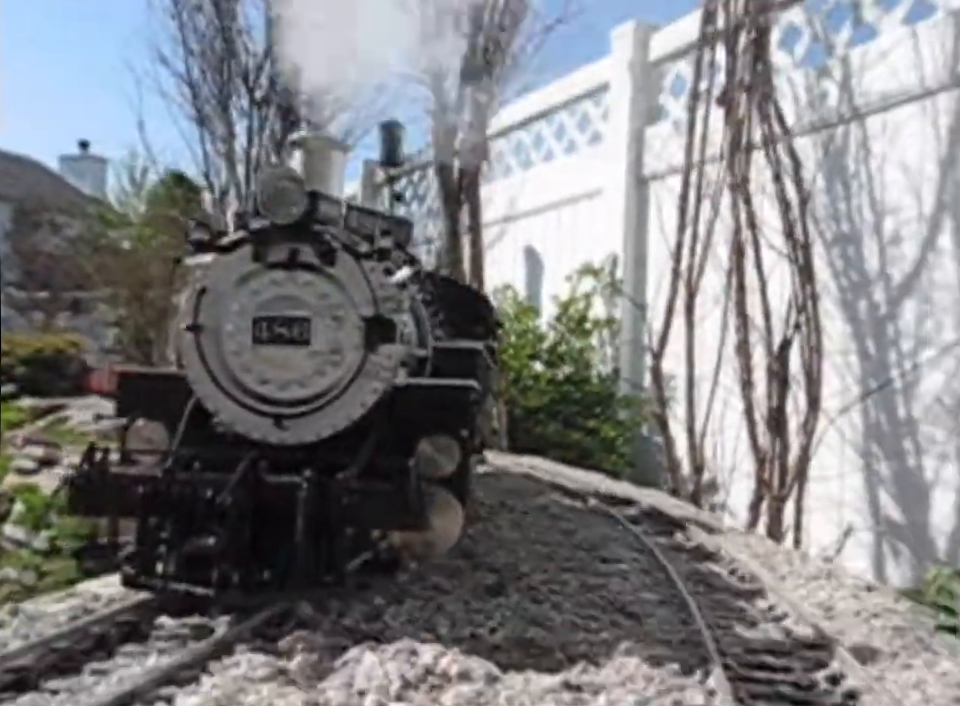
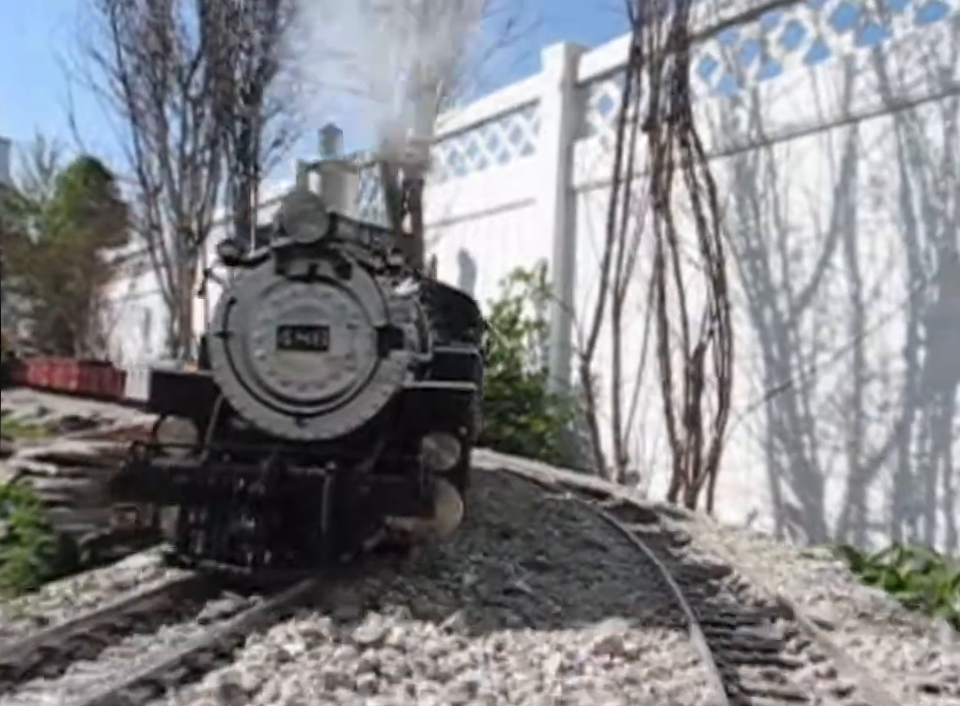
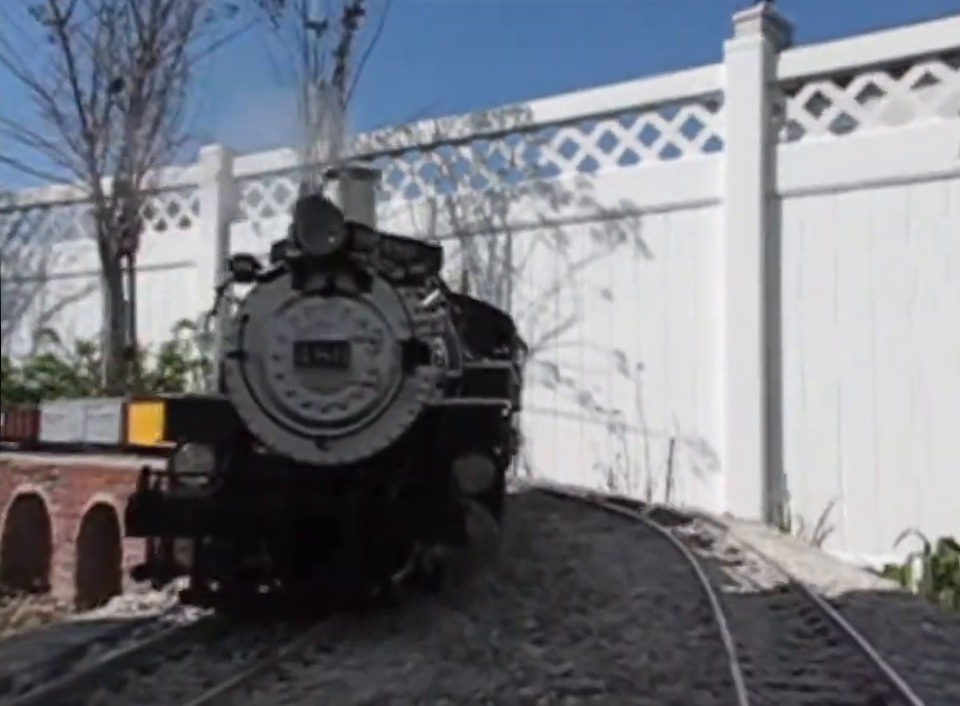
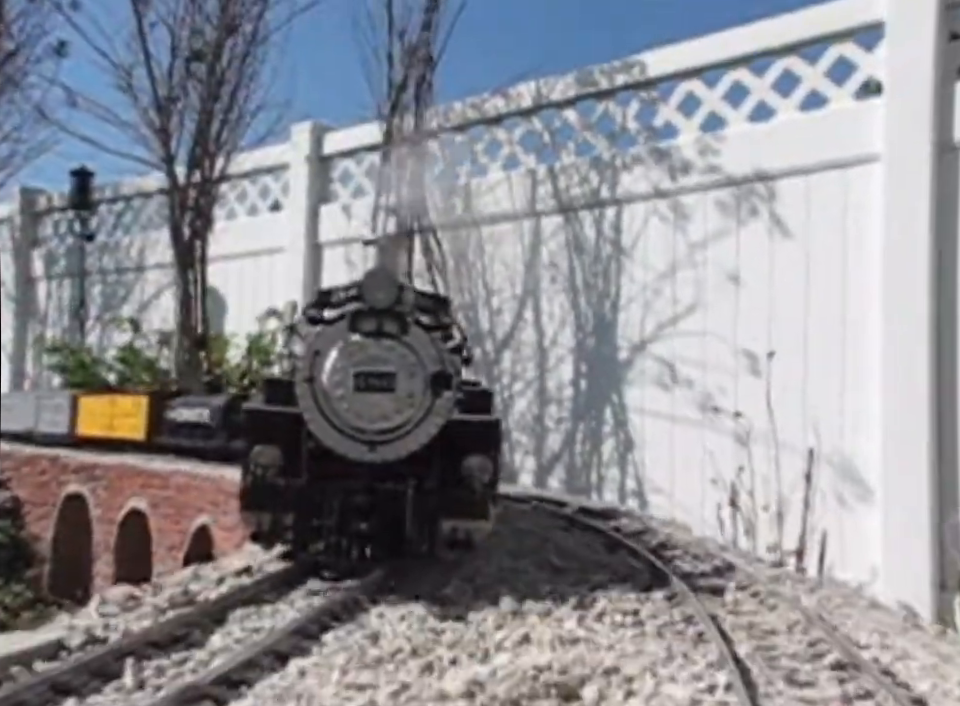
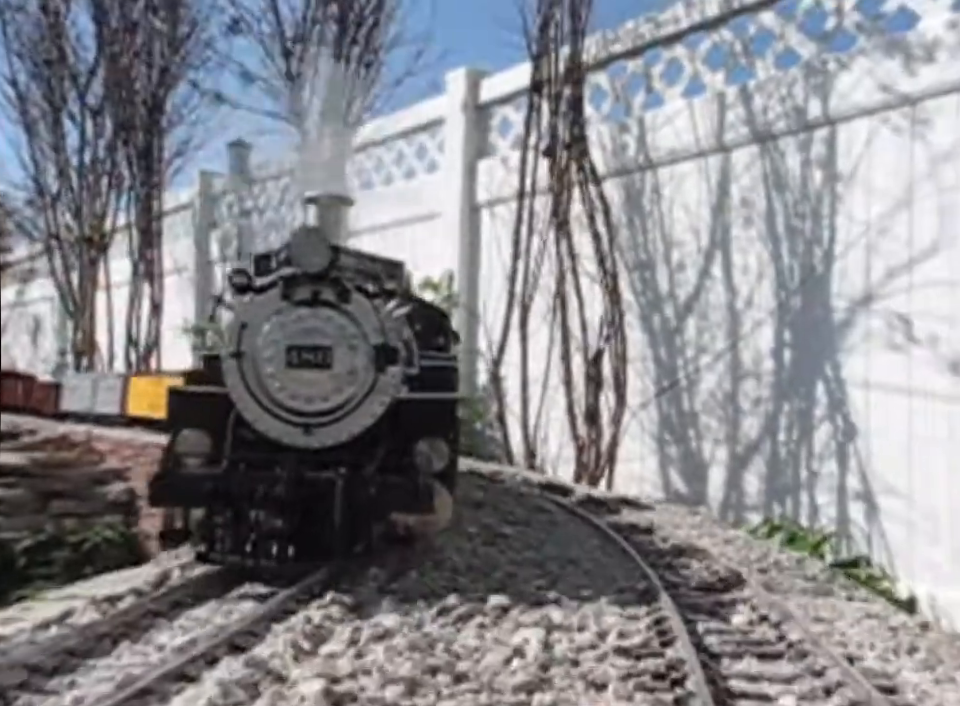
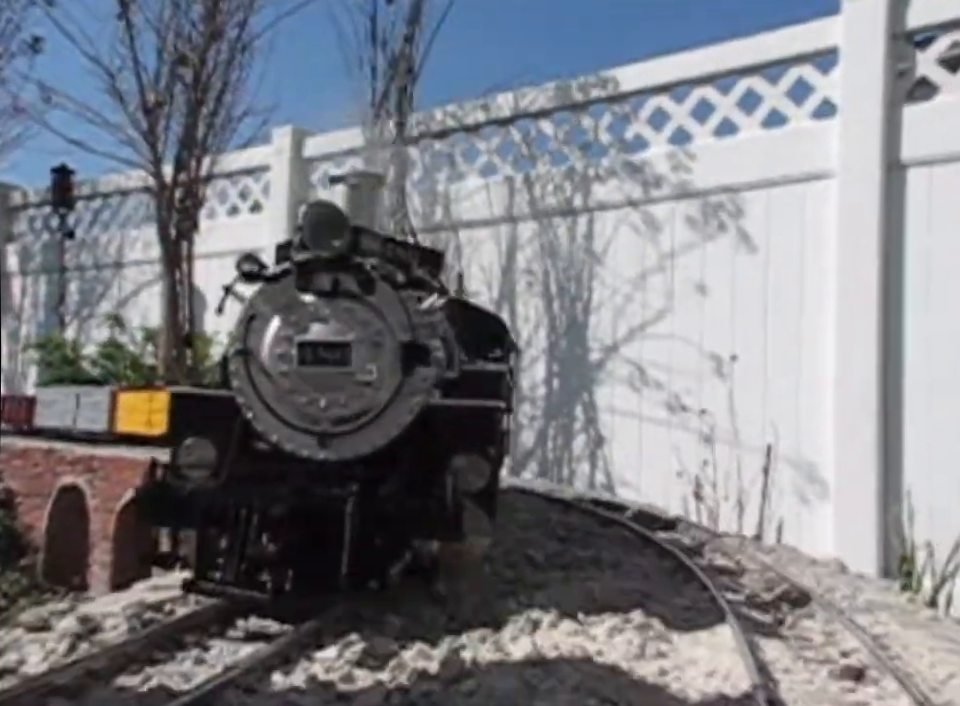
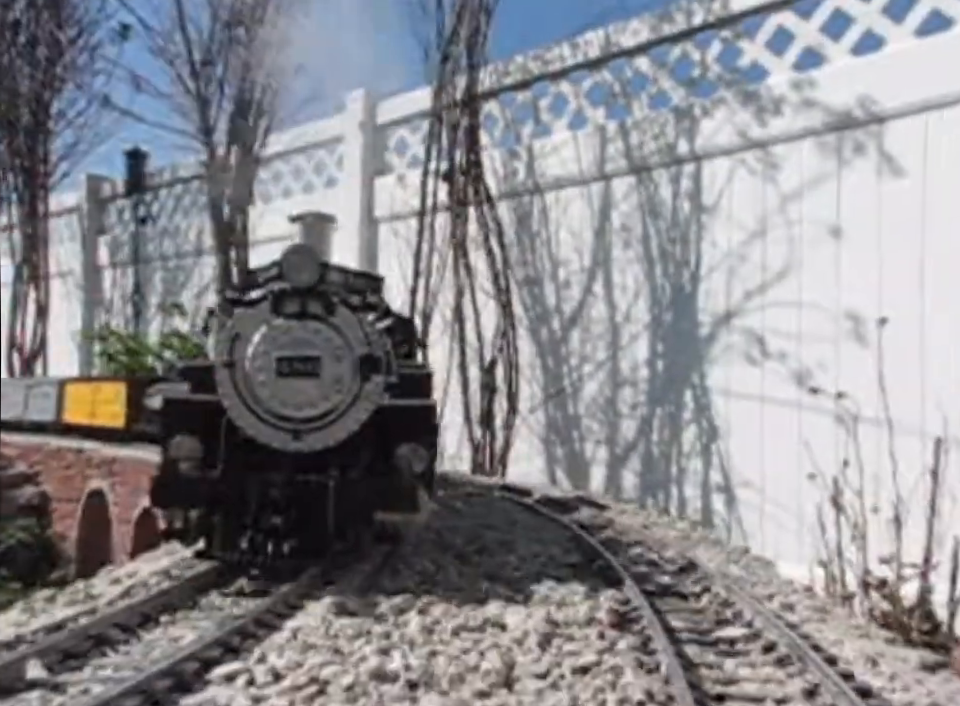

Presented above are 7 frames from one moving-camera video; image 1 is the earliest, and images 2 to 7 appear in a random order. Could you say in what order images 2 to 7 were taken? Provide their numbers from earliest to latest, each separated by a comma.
2, 5, 7, 4, 6, 3
